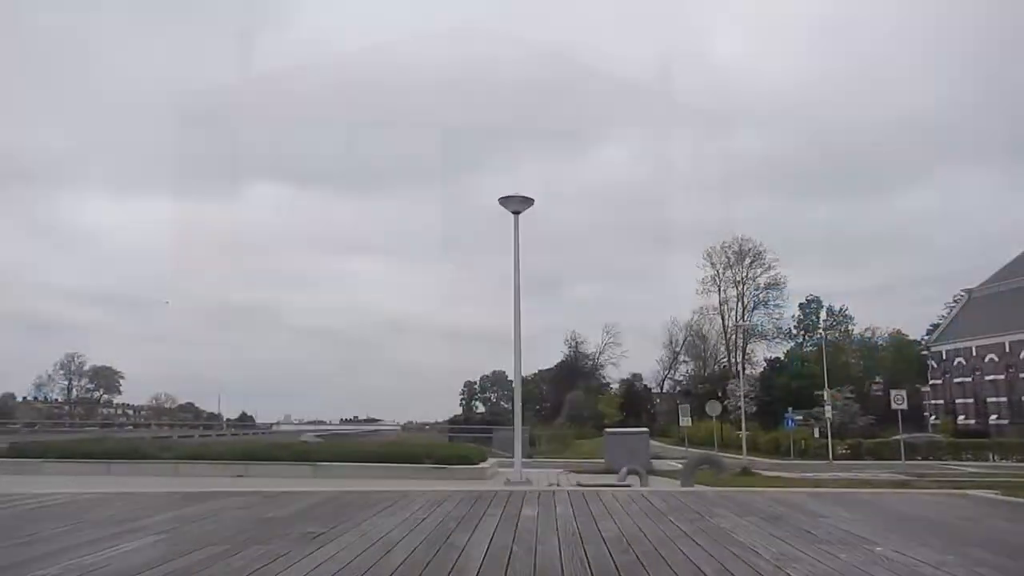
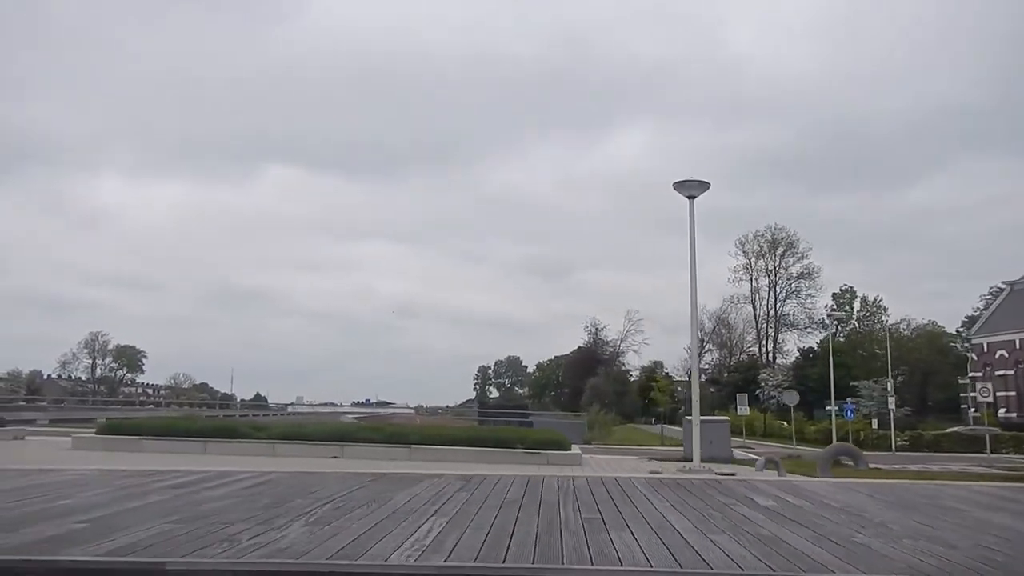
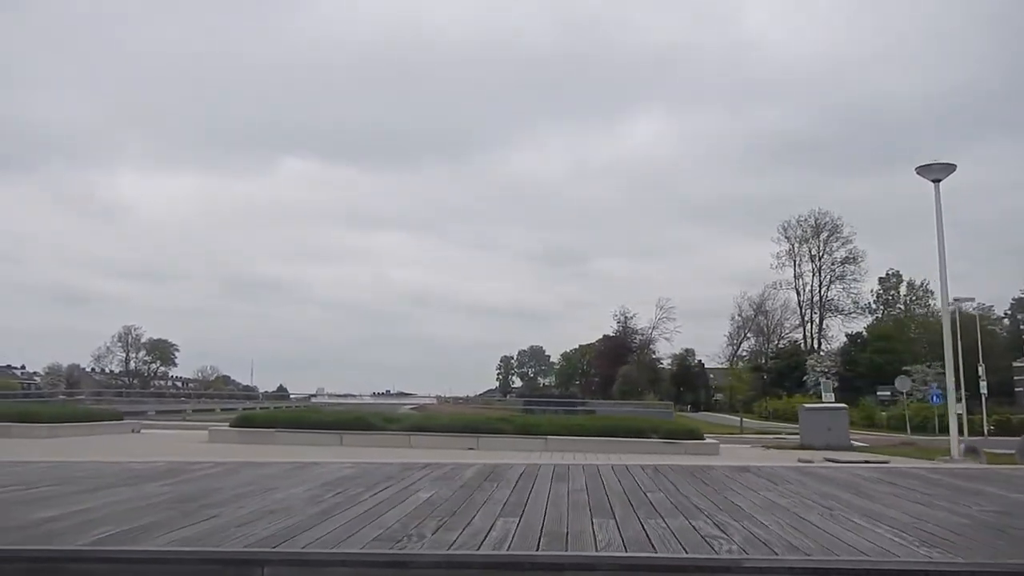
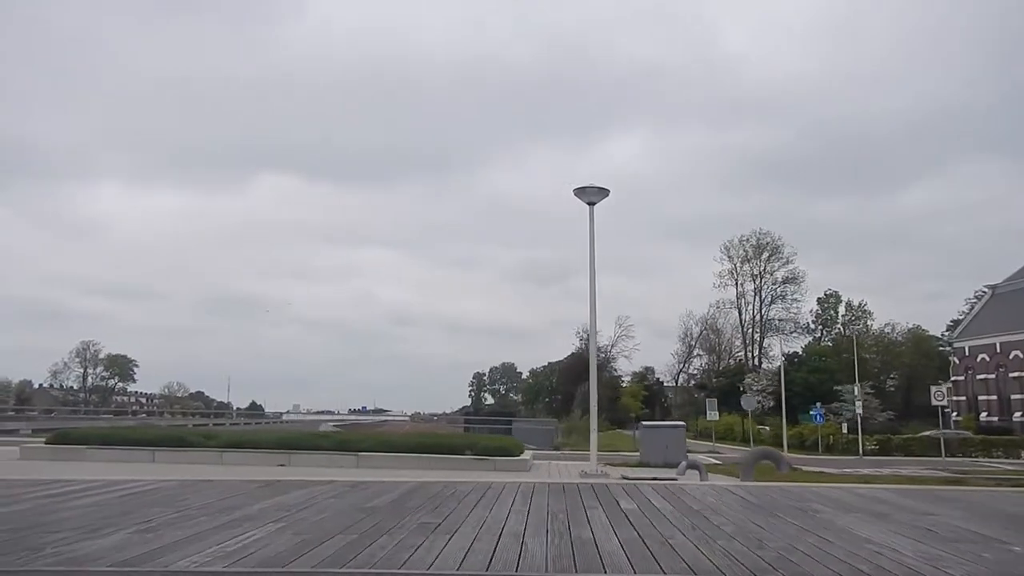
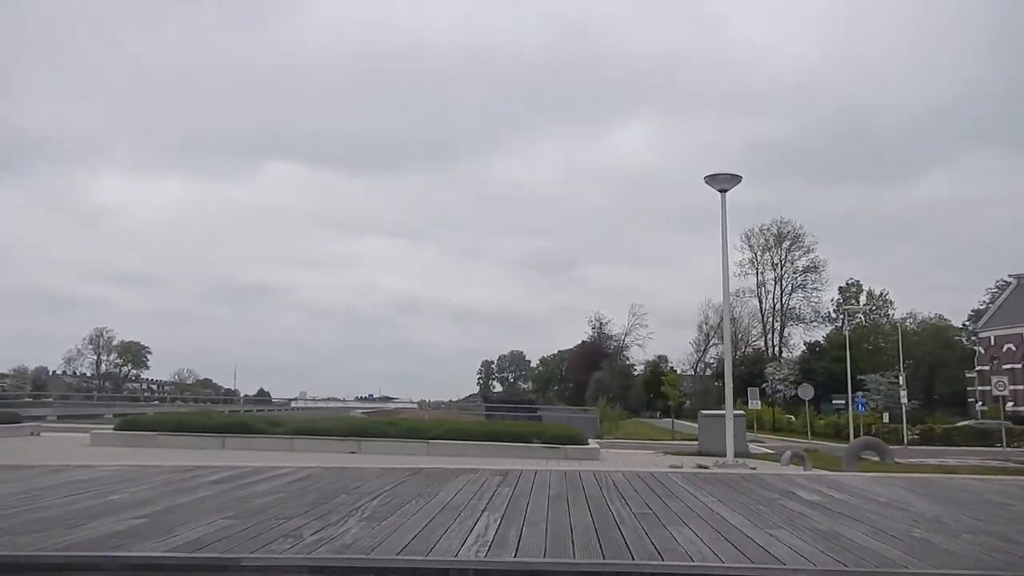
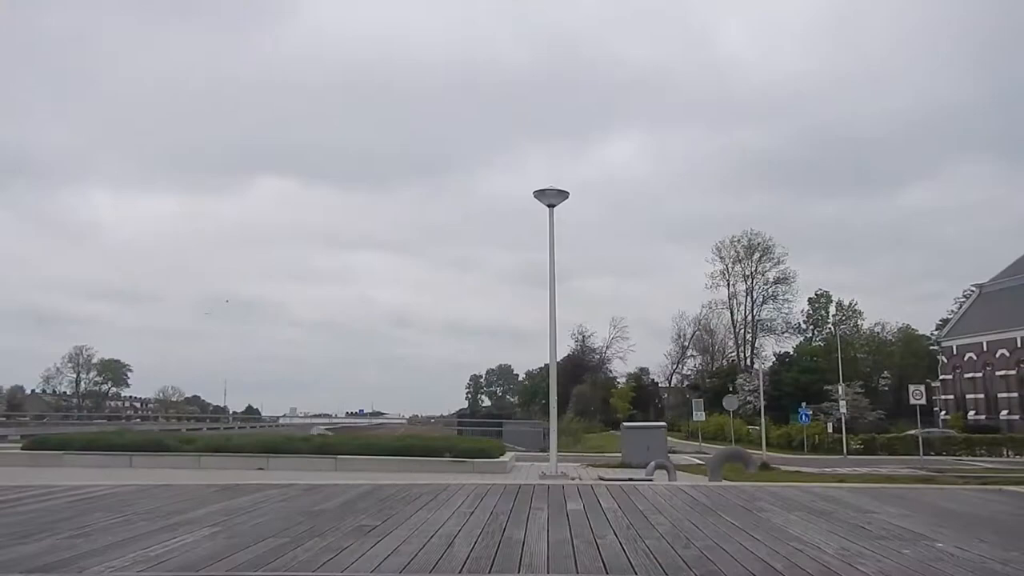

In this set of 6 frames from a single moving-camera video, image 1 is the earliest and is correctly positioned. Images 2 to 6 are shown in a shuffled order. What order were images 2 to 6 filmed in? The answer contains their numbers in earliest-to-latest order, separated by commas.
6, 4, 2, 5, 3
